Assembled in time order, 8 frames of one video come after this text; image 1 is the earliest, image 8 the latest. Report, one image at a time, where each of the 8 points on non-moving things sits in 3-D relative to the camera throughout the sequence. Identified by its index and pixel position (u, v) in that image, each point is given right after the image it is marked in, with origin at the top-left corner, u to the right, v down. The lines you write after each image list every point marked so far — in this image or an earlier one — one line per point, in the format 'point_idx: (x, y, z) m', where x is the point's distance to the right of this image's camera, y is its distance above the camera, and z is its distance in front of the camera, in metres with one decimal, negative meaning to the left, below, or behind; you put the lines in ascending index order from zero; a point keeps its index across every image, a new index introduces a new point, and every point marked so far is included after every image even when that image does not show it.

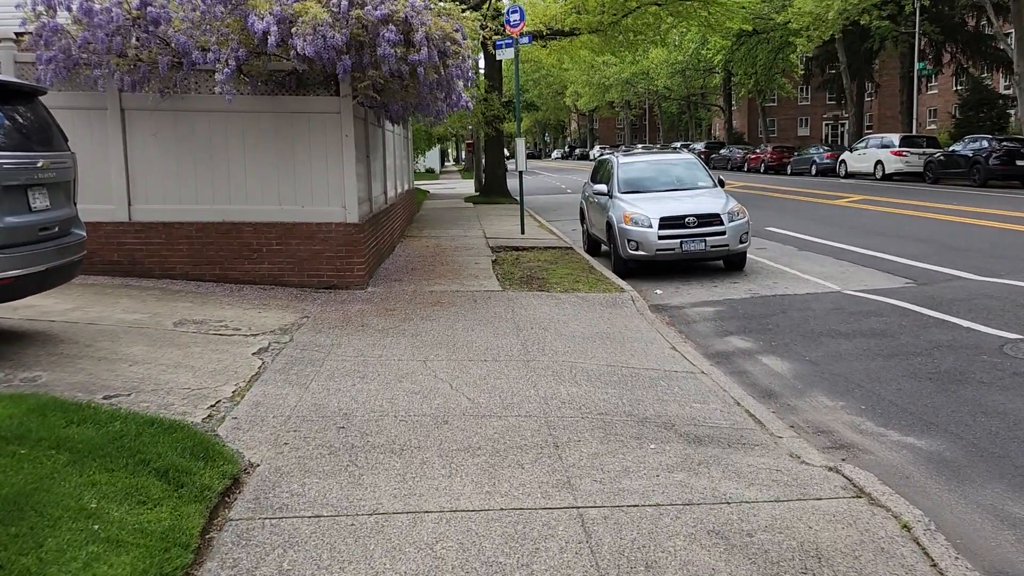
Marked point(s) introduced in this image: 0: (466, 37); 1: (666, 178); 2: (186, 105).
0: (-0.5, +2.5, +8.8) m
1: (+1.9, +1.5, +11.6) m
2: (-3.1, +1.7, +8.3) m
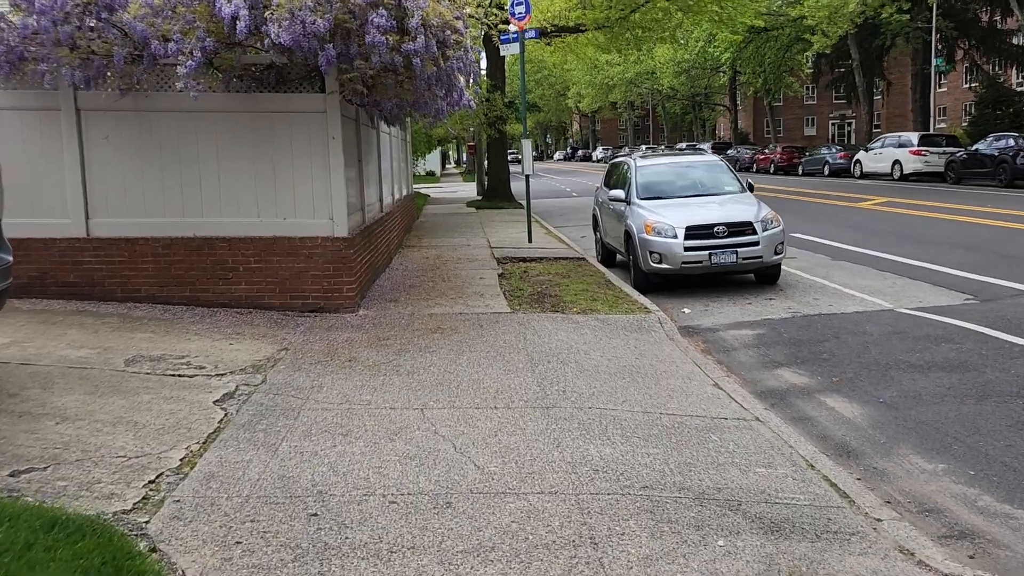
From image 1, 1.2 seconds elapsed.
0: (-0.4, +2.3, +7.8) m
1: (+2.0, +1.3, +10.5) m
2: (-3.0, +1.5, +7.3) m
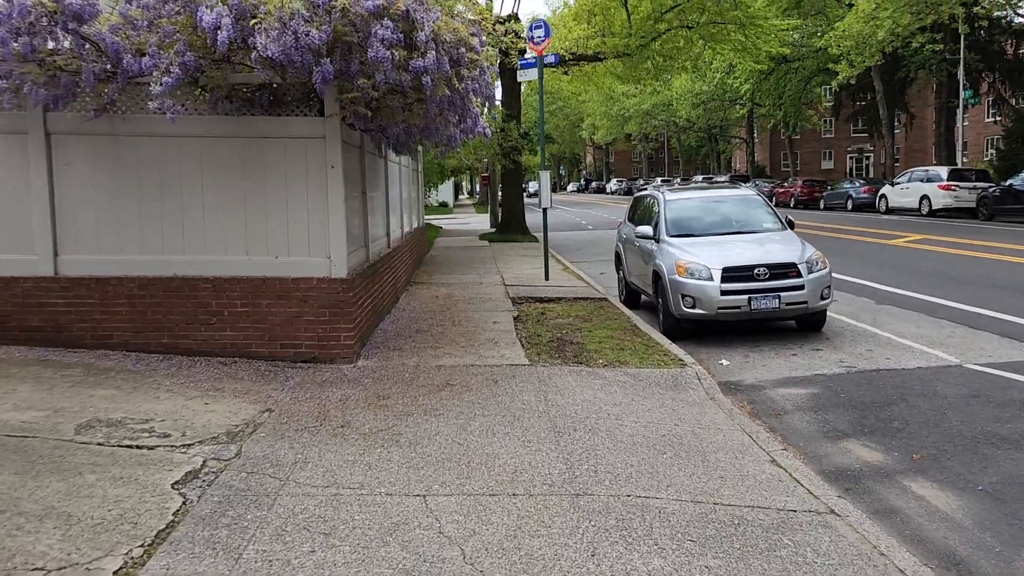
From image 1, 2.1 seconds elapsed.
0: (-0.2, +1.9, +7.0) m
1: (+2.2, +0.8, +9.7) m
2: (-2.8, +1.2, +6.5) m
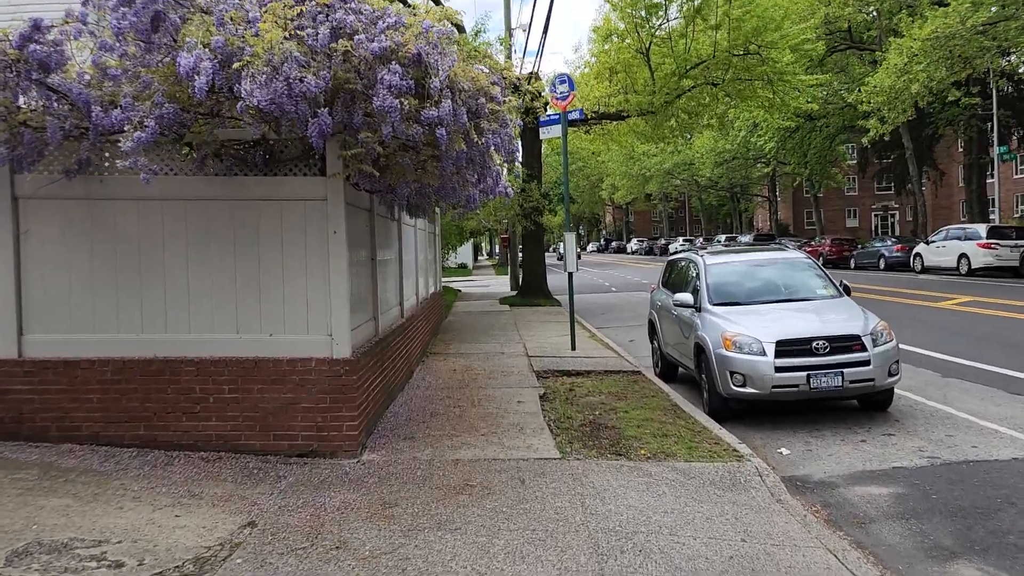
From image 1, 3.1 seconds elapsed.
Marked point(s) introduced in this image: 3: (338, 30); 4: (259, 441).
0: (-0.1, +1.4, +6.2) m
1: (+2.4, +0.1, +8.8) m
2: (-2.6, +0.6, +5.8) m
3: (-1.0, +1.4, +4.9) m
4: (-1.7, -1.0, +5.8) m
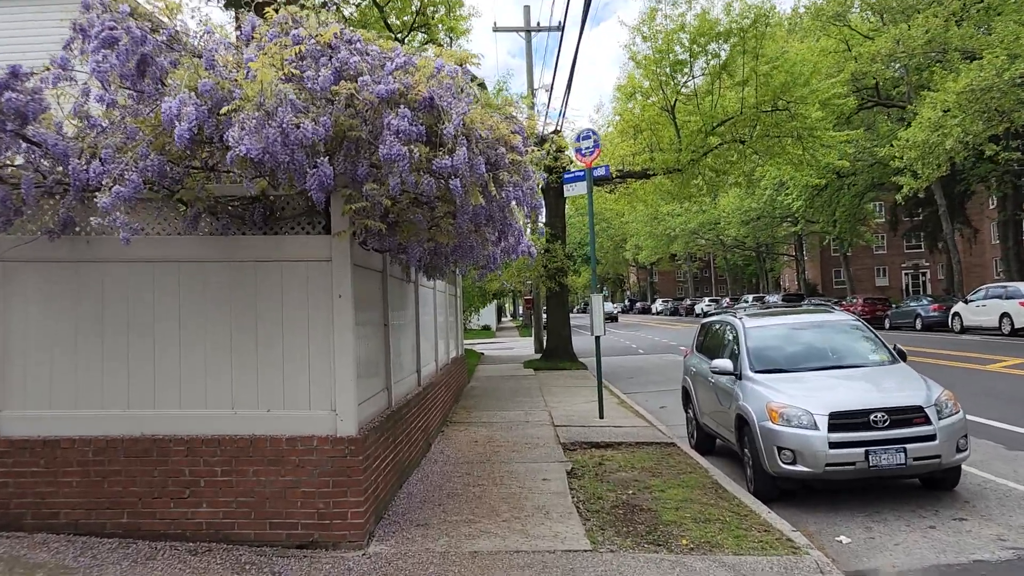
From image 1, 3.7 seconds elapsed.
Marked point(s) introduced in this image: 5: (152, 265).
0: (+0.1, +0.9, +5.7) m
1: (+2.6, -0.5, +8.1) m
2: (-2.5, +0.2, +5.3) m
3: (-0.9, +1.1, +4.4) m
4: (-1.5, -1.4, +5.2) m
5: (-2.2, +0.1, +5.3) m
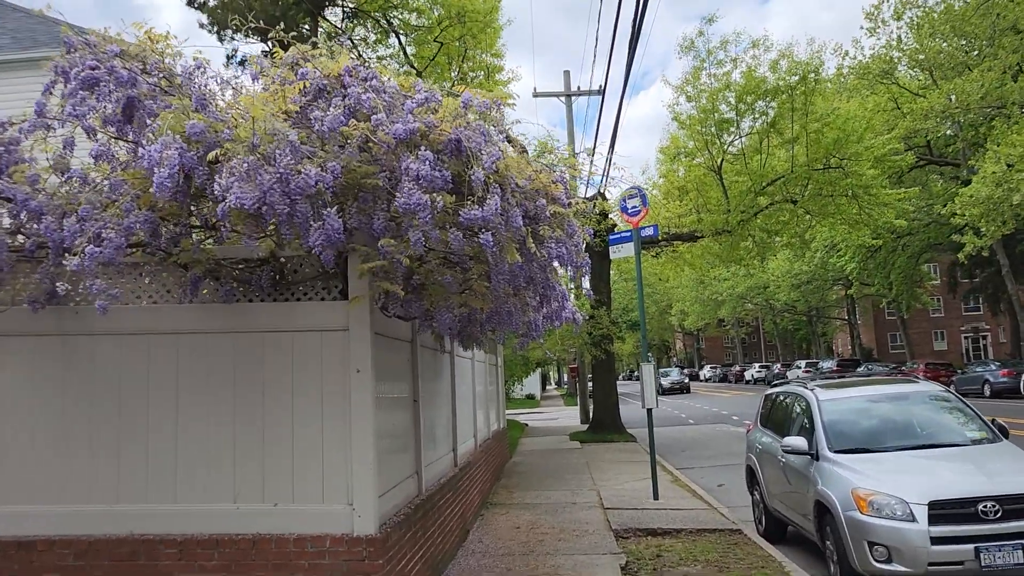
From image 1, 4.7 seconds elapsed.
0: (+0.3, +0.5, +5.1) m
1: (+3.0, -1.1, +7.2) m
2: (-2.3, -0.2, +4.7) m
3: (-0.7, +0.8, +3.8) m
4: (-1.3, -1.8, +4.4) m
5: (-1.9, -0.3, +4.7) m
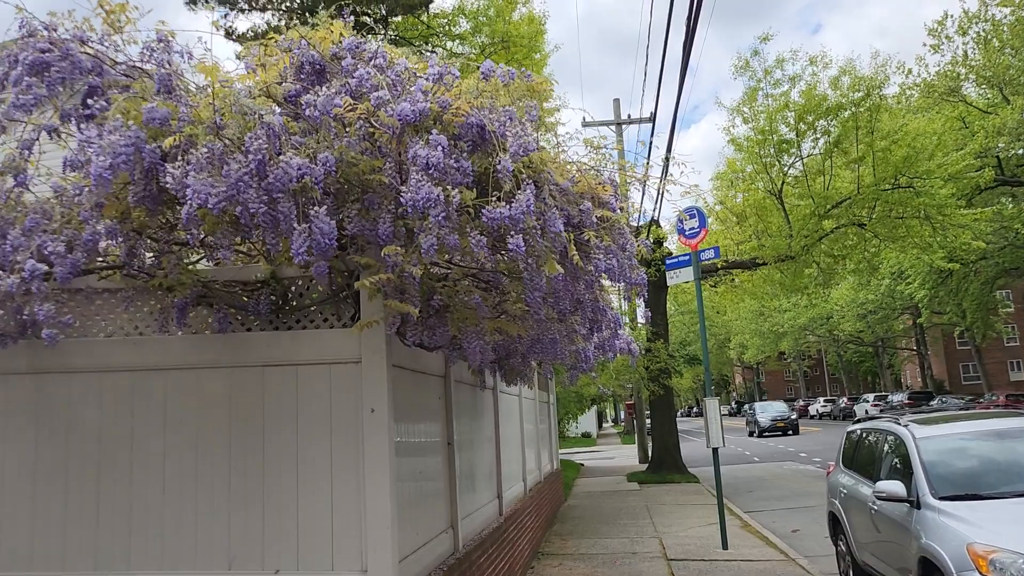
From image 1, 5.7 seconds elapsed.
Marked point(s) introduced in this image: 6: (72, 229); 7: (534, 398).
0: (+0.5, +0.4, +4.3) m
1: (+3.4, -1.2, +6.2) m
2: (-2.1, -0.3, +4.1) m
3: (-0.6, +0.7, +3.1) m
4: (-1.1, -1.9, +3.7) m
5: (-1.7, -0.4, +4.1) m
6: (-1.6, +0.2, +3.1) m
7: (+0.3, -1.4, +11.2) m
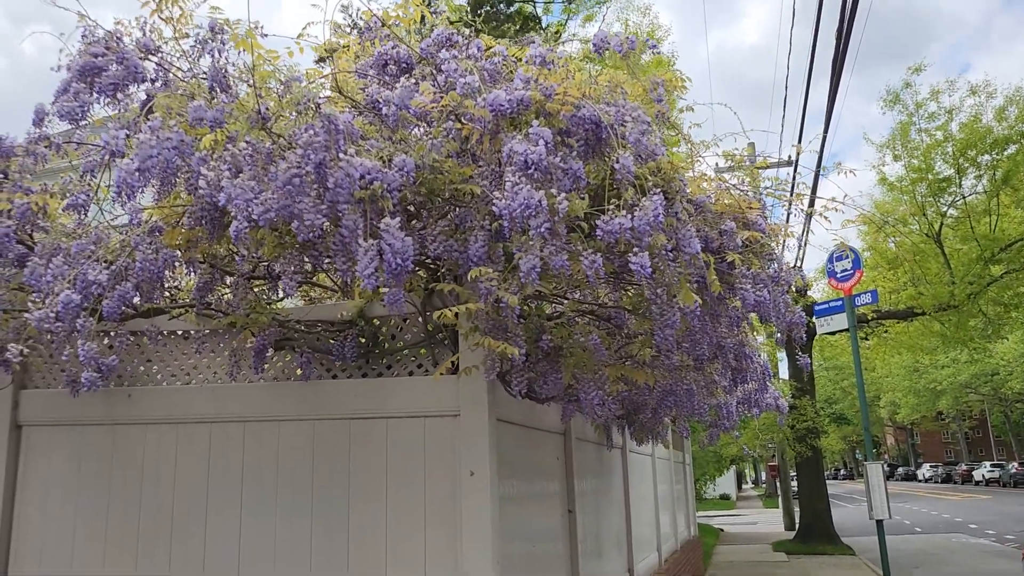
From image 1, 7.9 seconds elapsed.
0: (+1.0, +0.3, +3.6) m
1: (+4.1, -1.5, +4.9) m
2: (-1.6, -0.5, +3.7) m
3: (-0.2, +0.6, +2.6) m
4: (-0.6, -2.1, +3.1) m
5: (-1.2, -0.6, +3.6) m
6: (-1.2, +0.1, +2.7) m
7: (+1.8, -2.0, +10.3) m
